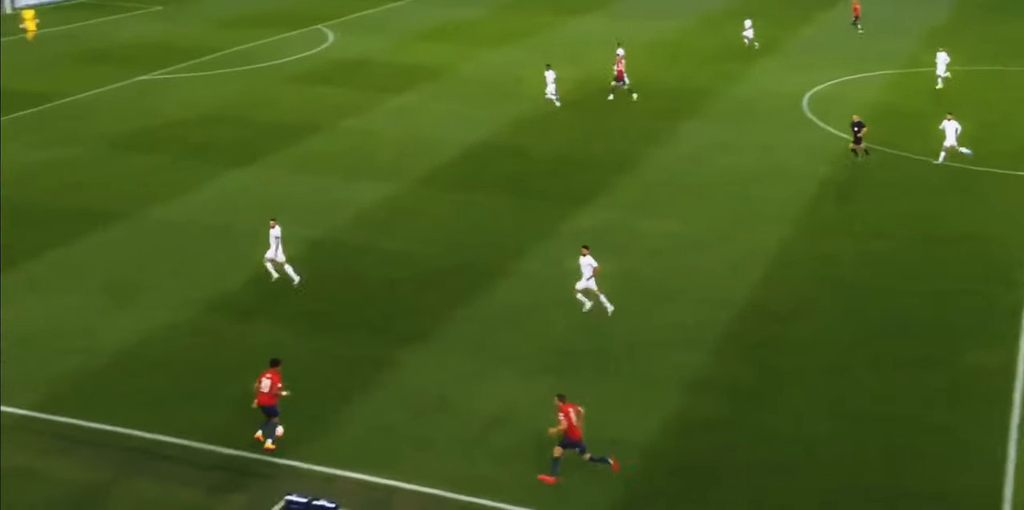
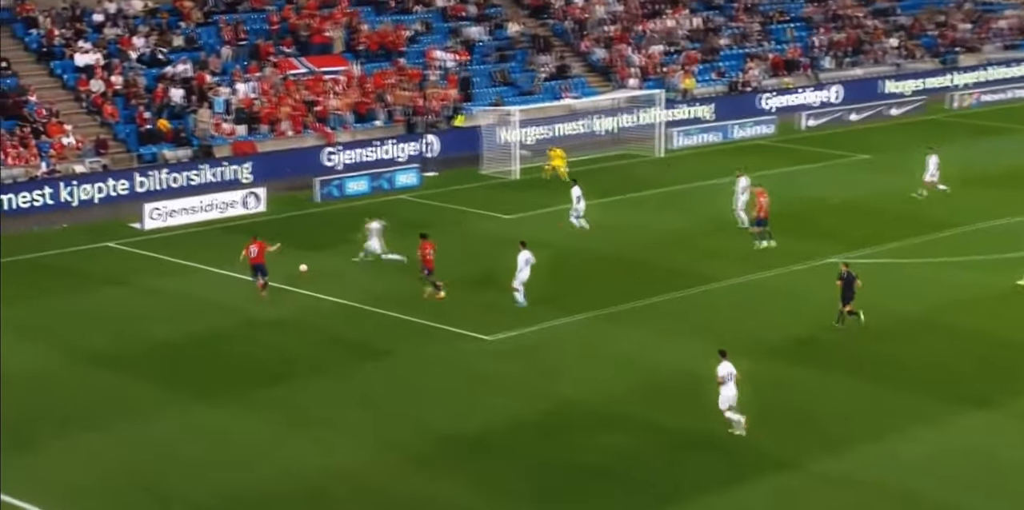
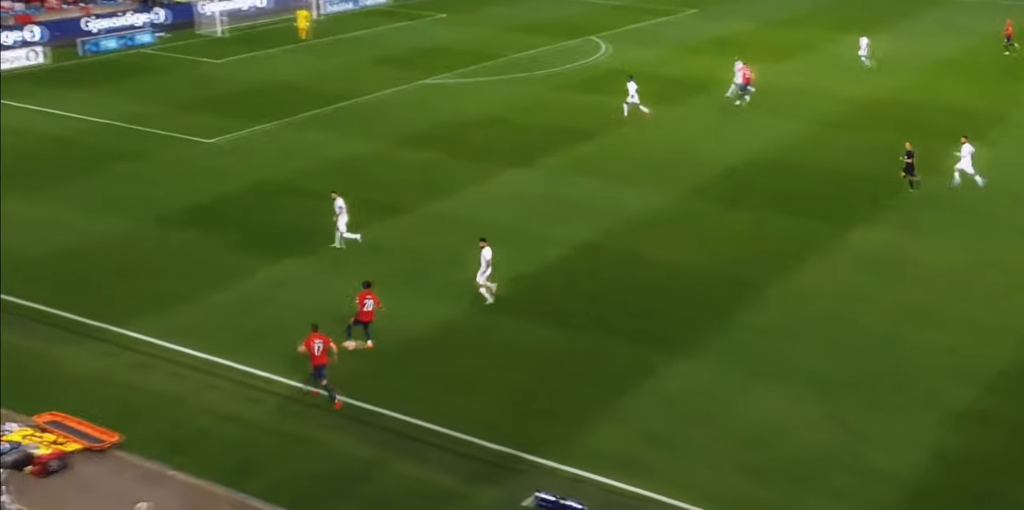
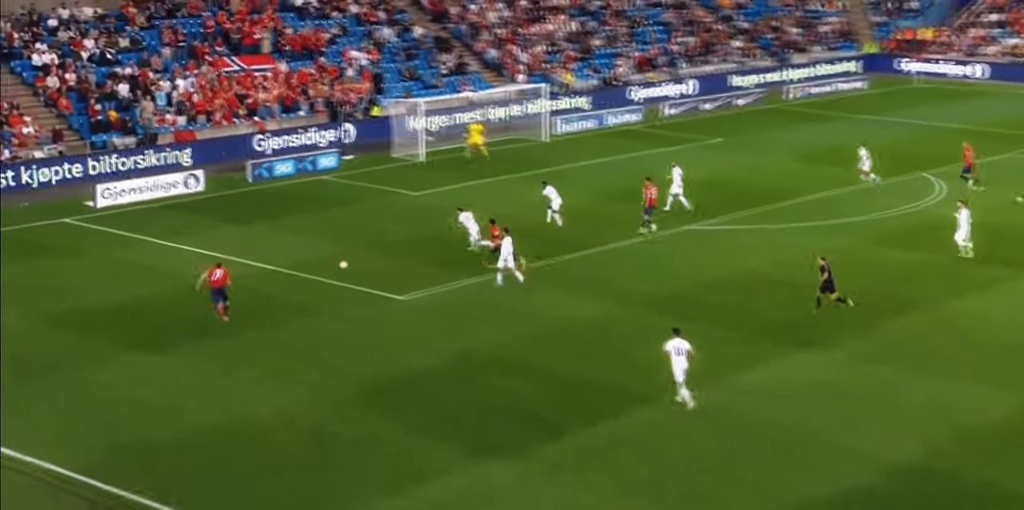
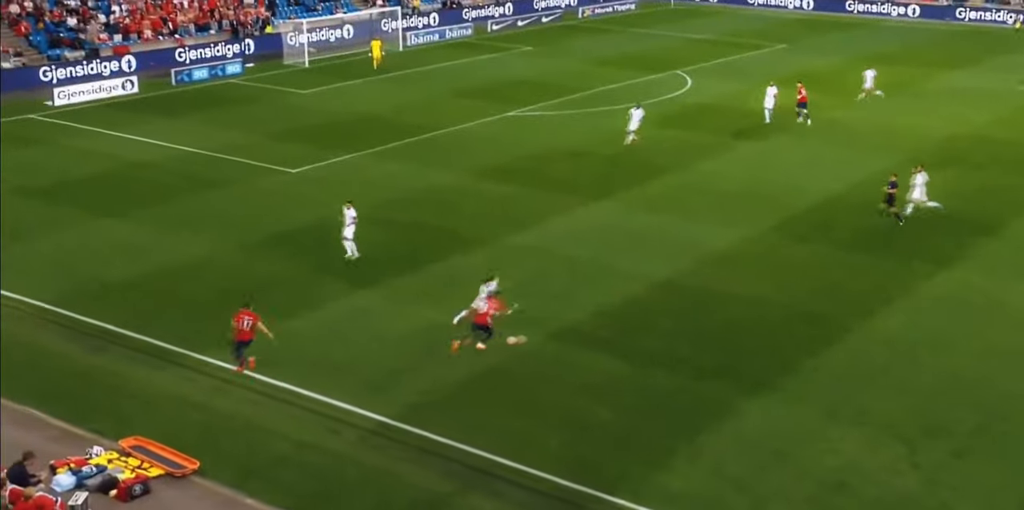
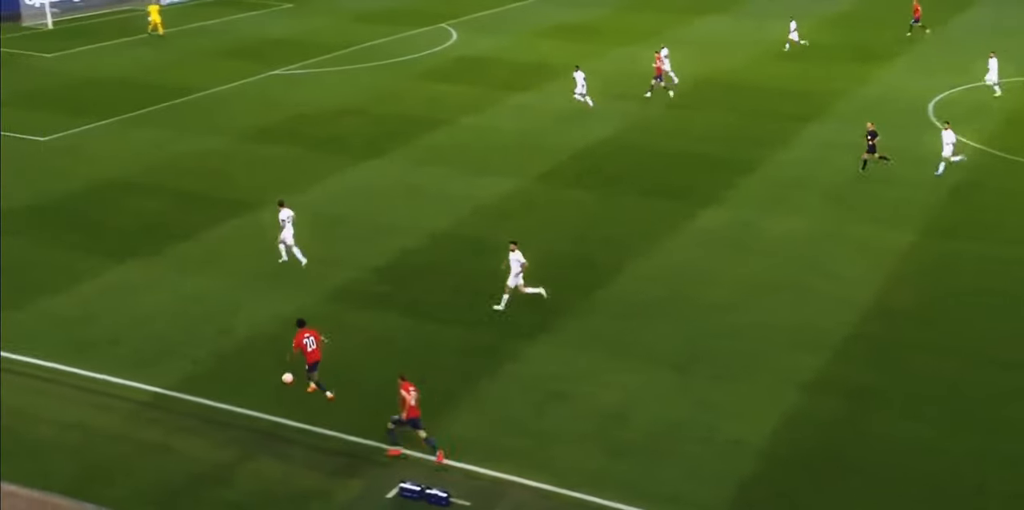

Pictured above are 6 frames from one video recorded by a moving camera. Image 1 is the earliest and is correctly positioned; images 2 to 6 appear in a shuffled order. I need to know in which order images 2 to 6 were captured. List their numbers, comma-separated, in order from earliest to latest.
6, 3, 5, 4, 2
